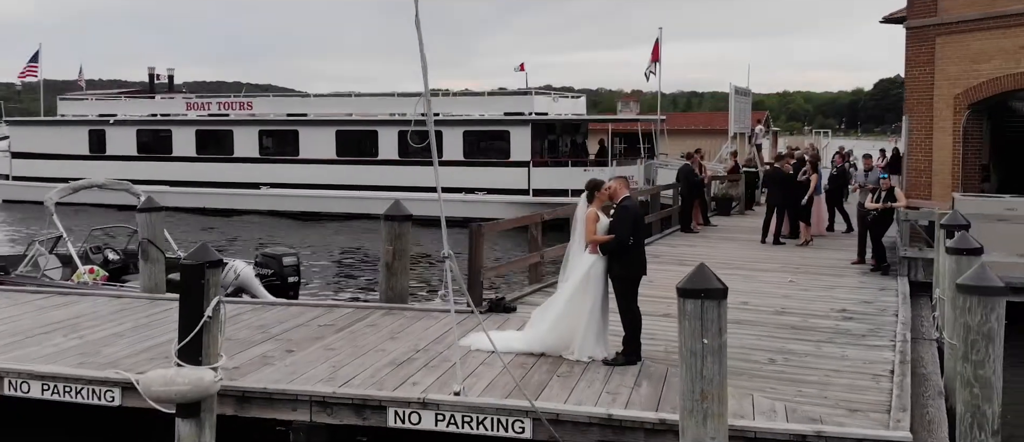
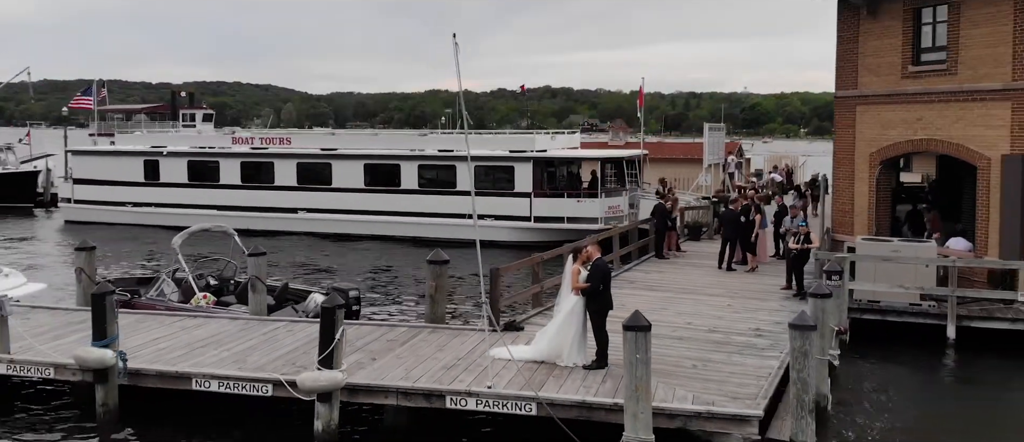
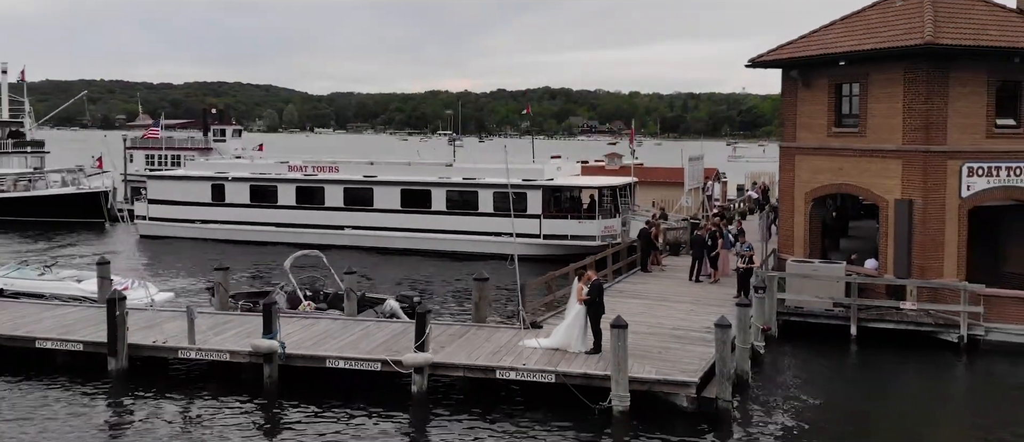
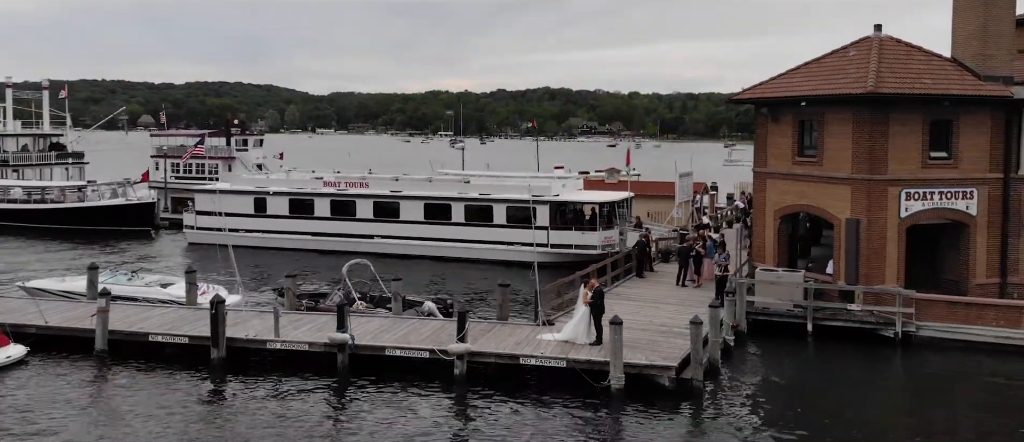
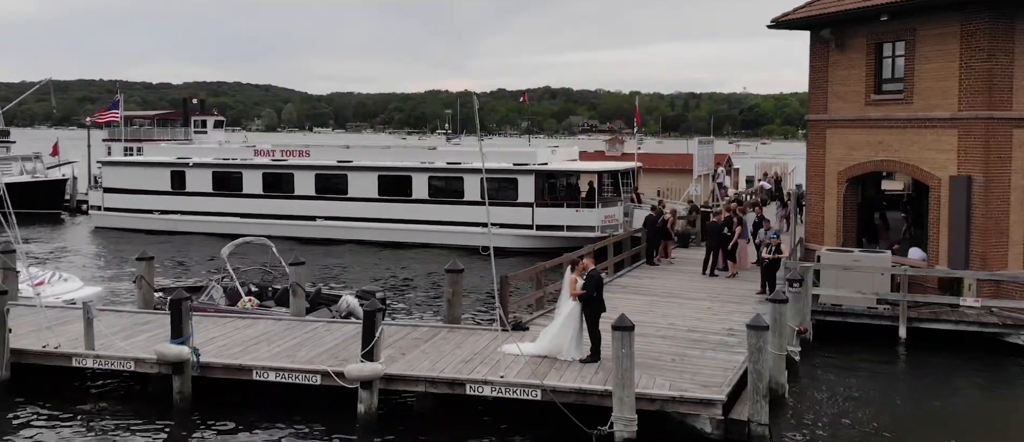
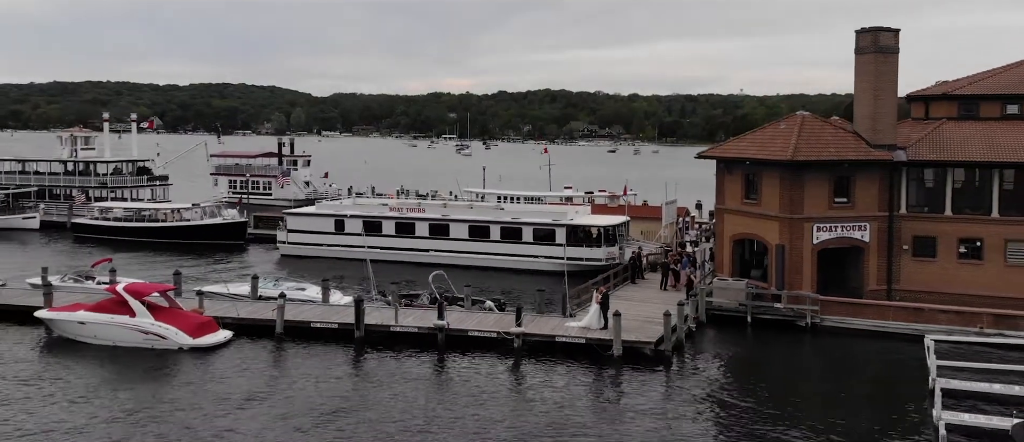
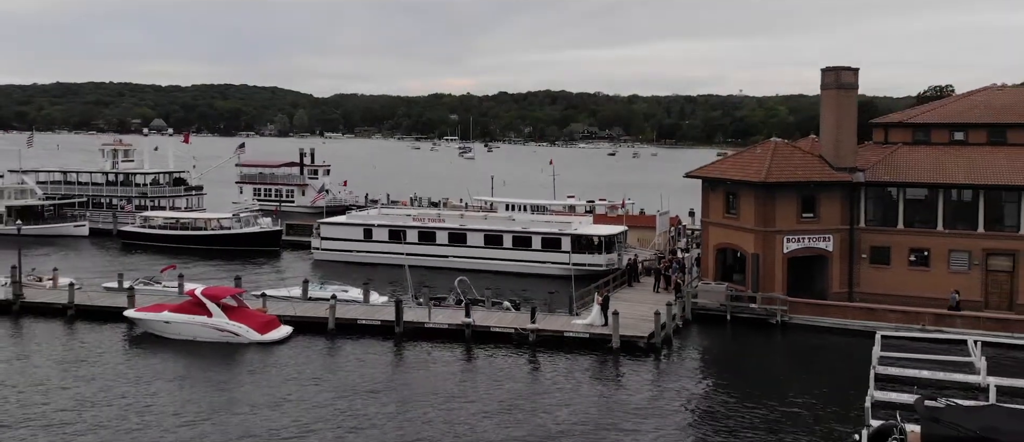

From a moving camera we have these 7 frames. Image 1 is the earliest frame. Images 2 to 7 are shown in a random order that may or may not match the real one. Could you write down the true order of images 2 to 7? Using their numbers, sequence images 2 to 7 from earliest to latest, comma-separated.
2, 5, 3, 4, 6, 7
